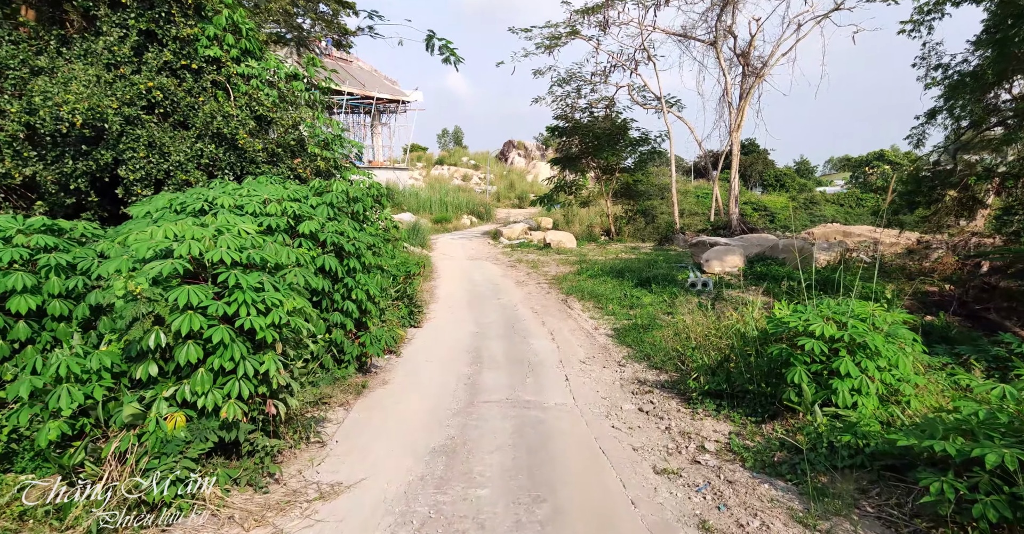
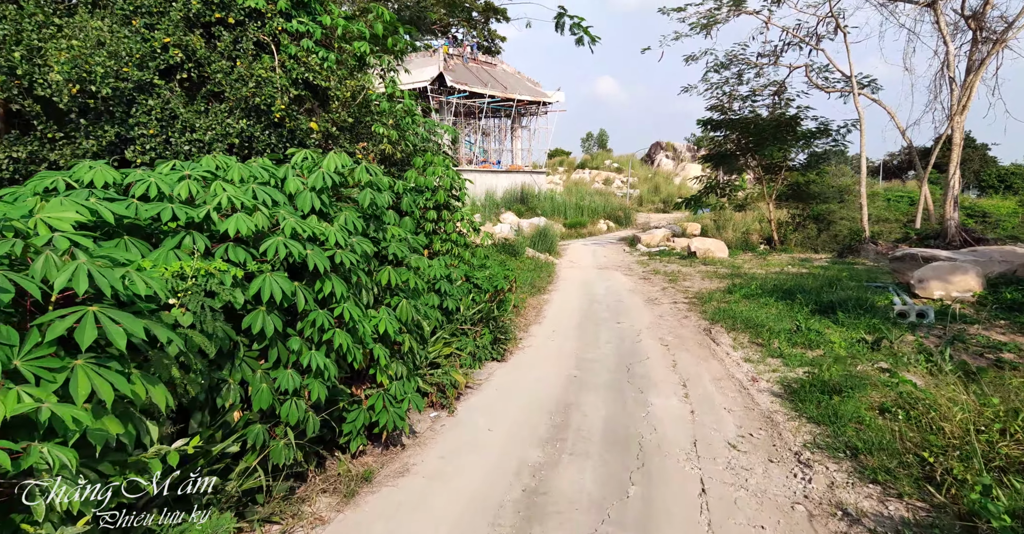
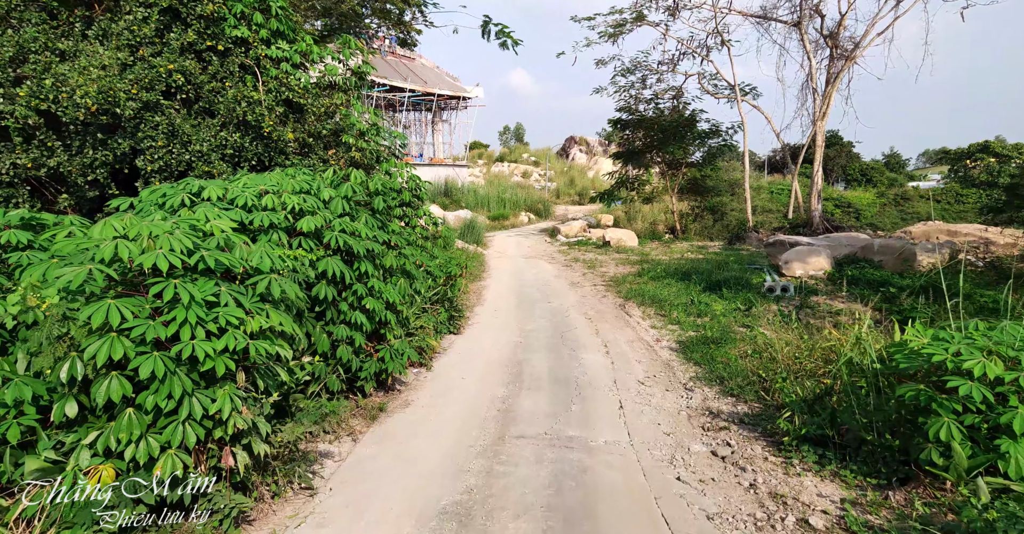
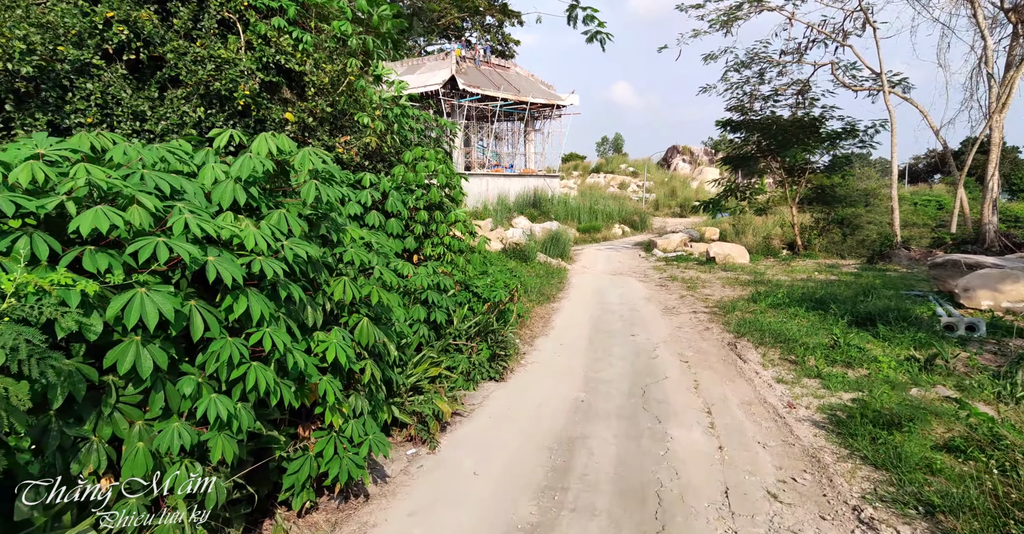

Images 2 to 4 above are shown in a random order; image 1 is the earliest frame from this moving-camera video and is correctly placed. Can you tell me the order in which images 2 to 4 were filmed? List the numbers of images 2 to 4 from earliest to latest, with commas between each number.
3, 2, 4
